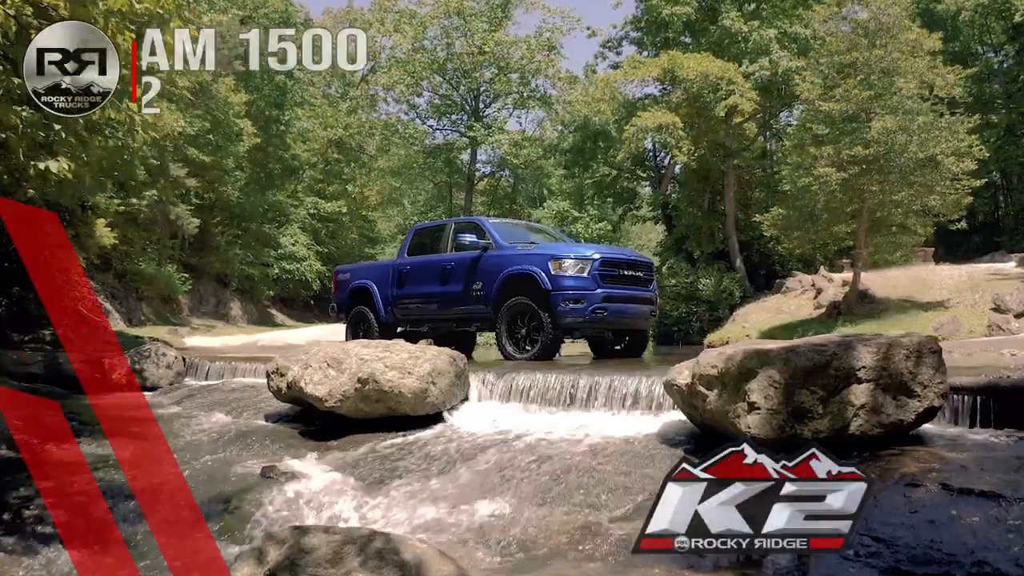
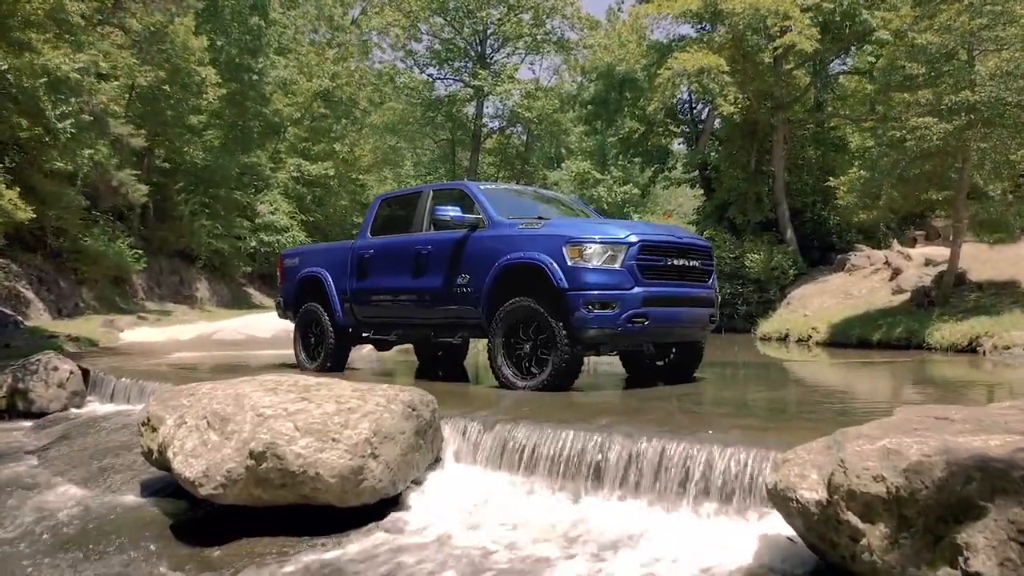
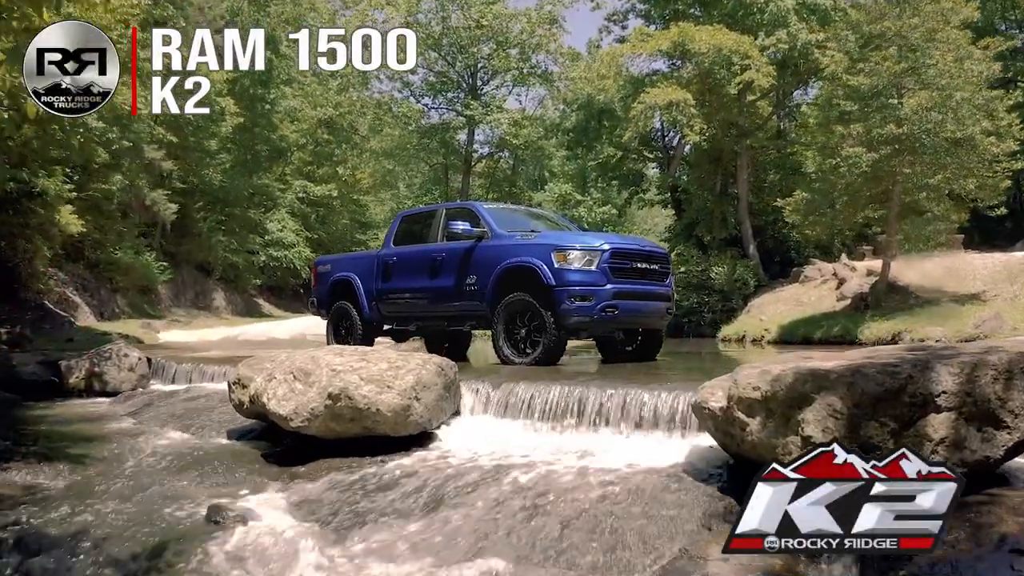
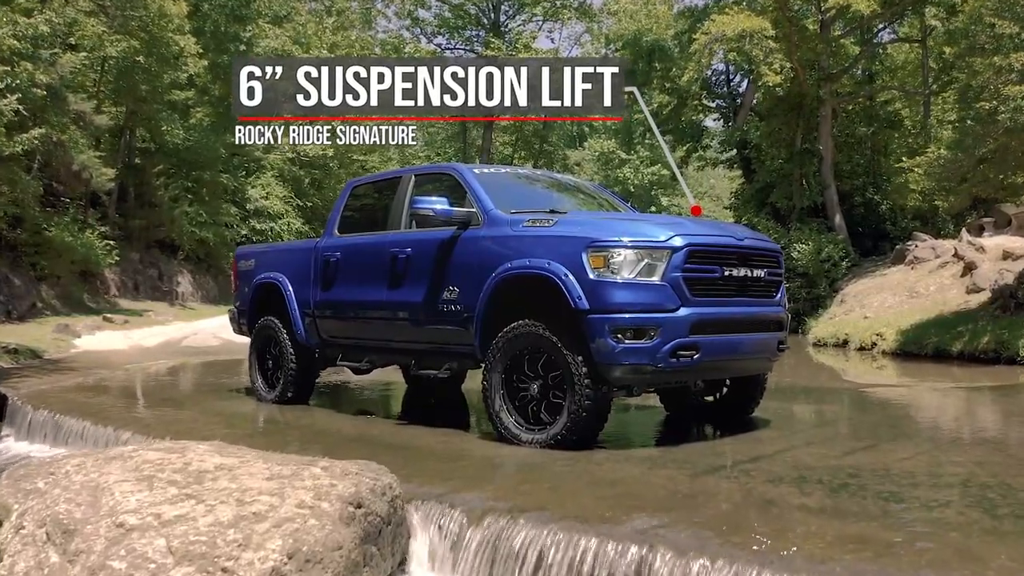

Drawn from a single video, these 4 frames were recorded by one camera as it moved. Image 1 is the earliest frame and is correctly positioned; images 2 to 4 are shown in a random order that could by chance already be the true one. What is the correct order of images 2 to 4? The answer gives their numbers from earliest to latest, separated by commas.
3, 2, 4
